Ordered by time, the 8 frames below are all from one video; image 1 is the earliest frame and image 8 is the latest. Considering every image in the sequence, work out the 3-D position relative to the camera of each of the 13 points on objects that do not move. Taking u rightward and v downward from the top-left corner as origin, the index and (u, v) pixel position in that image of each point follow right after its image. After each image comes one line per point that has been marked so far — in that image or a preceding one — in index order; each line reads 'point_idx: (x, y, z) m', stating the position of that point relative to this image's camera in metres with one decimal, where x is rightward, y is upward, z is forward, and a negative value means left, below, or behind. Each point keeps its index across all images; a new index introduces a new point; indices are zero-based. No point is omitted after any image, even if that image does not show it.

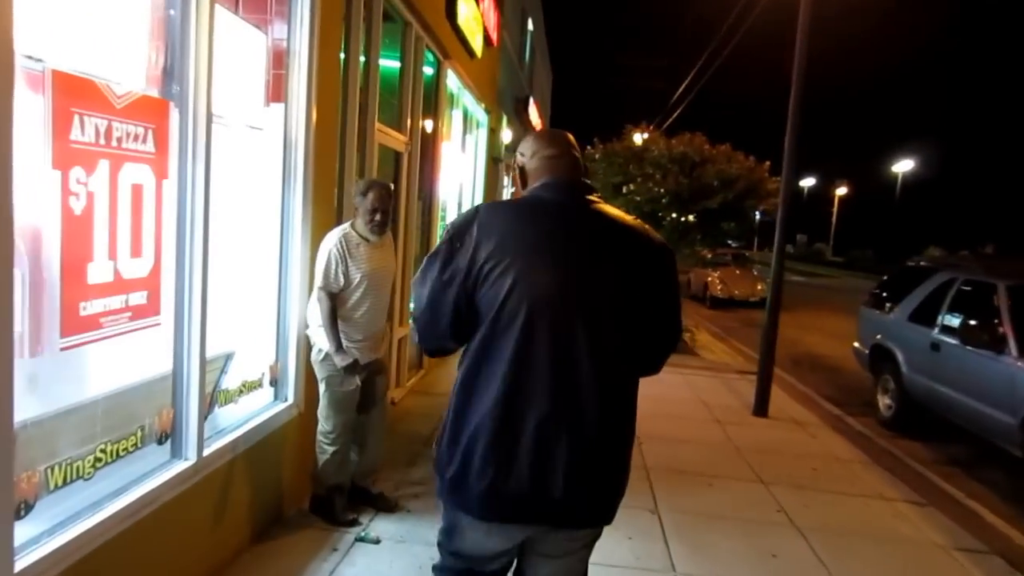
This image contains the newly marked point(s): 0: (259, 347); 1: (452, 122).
0: (-1.5, -0.4, +4.9) m
1: (-0.8, +2.1, +10.6) m
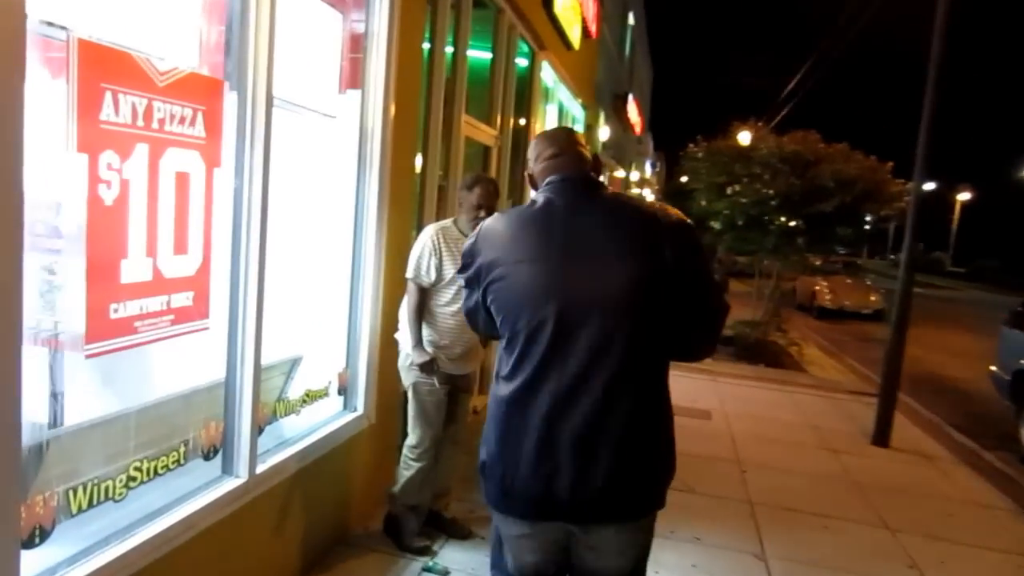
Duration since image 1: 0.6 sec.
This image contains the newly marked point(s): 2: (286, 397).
0: (-1.0, -0.4, +4.5) m
1: (+0.4, +2.1, +10.1) m
2: (-1.1, -0.6, +4.1) m
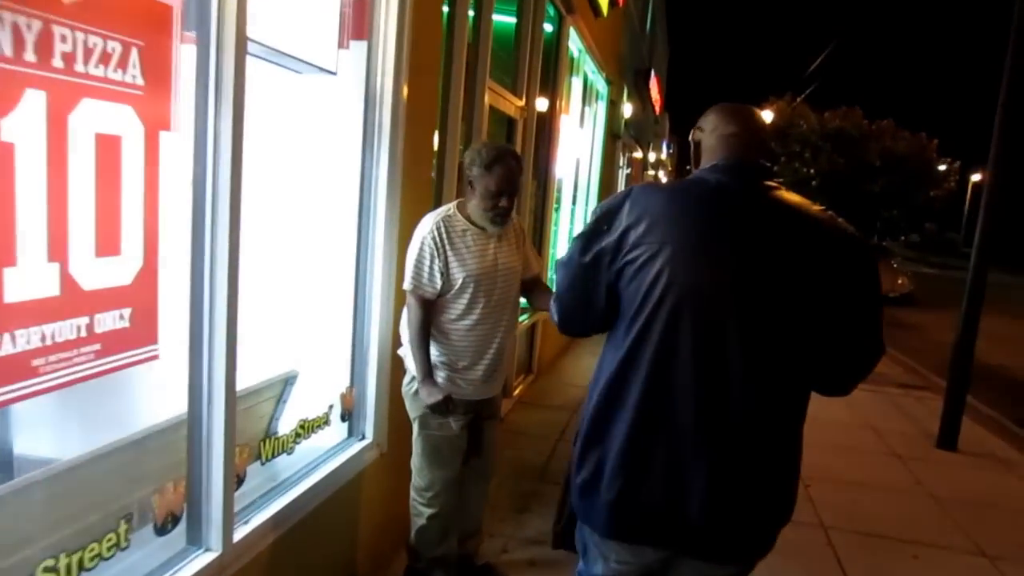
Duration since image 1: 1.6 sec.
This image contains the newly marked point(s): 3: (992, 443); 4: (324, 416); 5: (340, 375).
0: (-0.8, -0.4, +3.6) m
1: (+0.7, +2.2, +9.2) m
2: (-0.9, -0.6, +3.3) m
3: (+4.7, -1.5, +8.0) m
4: (-0.8, -0.6, +3.6) m
5: (-0.8, -0.4, +3.8) m
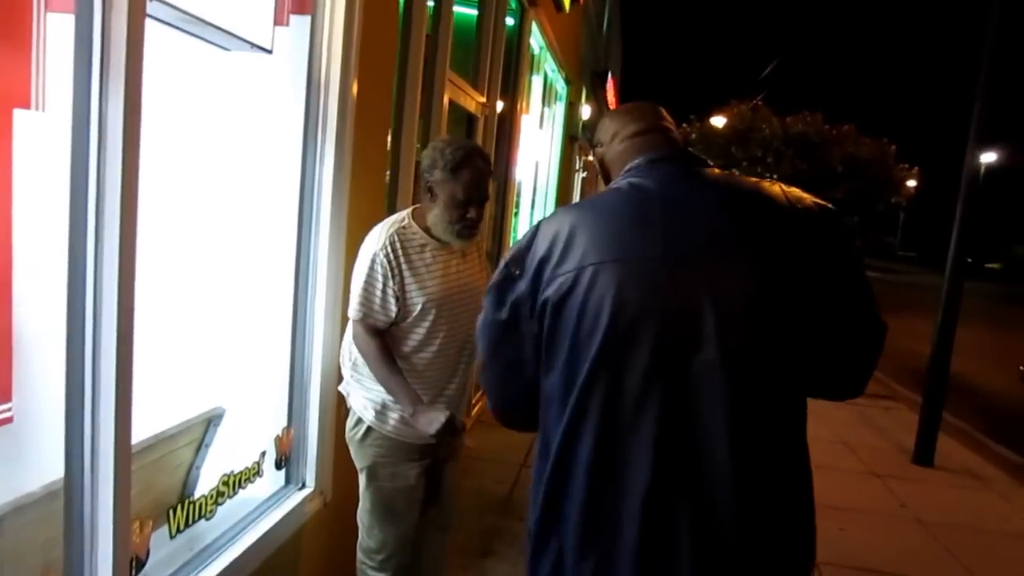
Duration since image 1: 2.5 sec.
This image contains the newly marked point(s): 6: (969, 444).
0: (-0.9, -0.4, +3.0) m
1: (+0.2, +2.1, +8.7) m
2: (-1.0, -0.7, +2.6) m
3: (+4.3, -1.6, +7.8) m
4: (-0.9, -0.6, +3.0) m
5: (-0.9, -0.5, +3.2) m
6: (+4.8, -1.7, +8.6) m
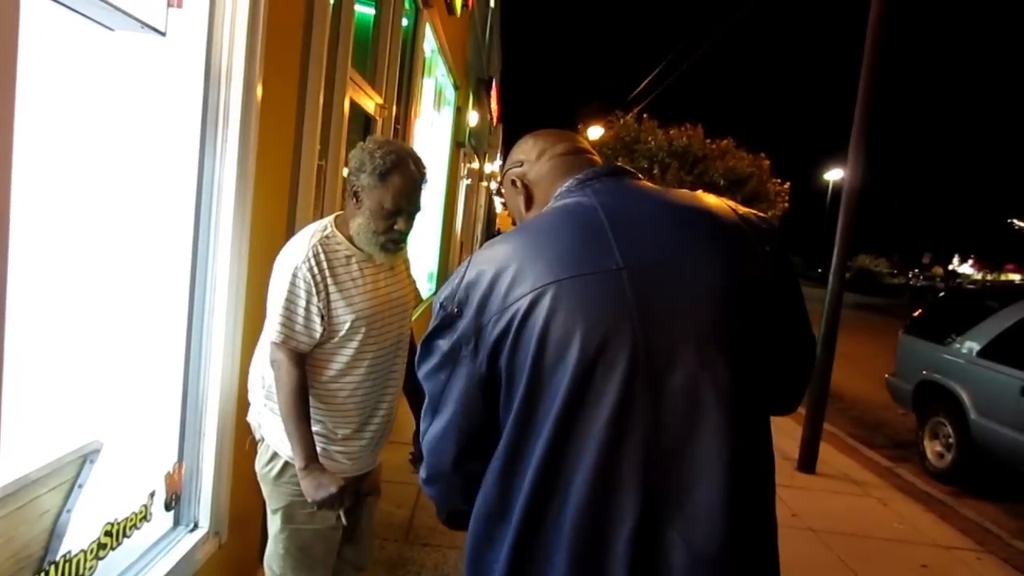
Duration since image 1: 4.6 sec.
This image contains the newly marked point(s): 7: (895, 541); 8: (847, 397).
0: (-1.2, -0.5, +2.6) m
1: (-0.9, +2.0, +8.4) m
2: (-1.2, -0.7, +2.2) m
3: (+3.3, -1.7, +8.1) m
4: (-1.2, -0.7, +2.6) m
5: (-1.2, -0.5, +2.8) m
6: (+3.6, -1.8, +9.0) m
7: (+2.8, -1.8, +6.0) m
8: (+4.9, -1.6, +12.1) m
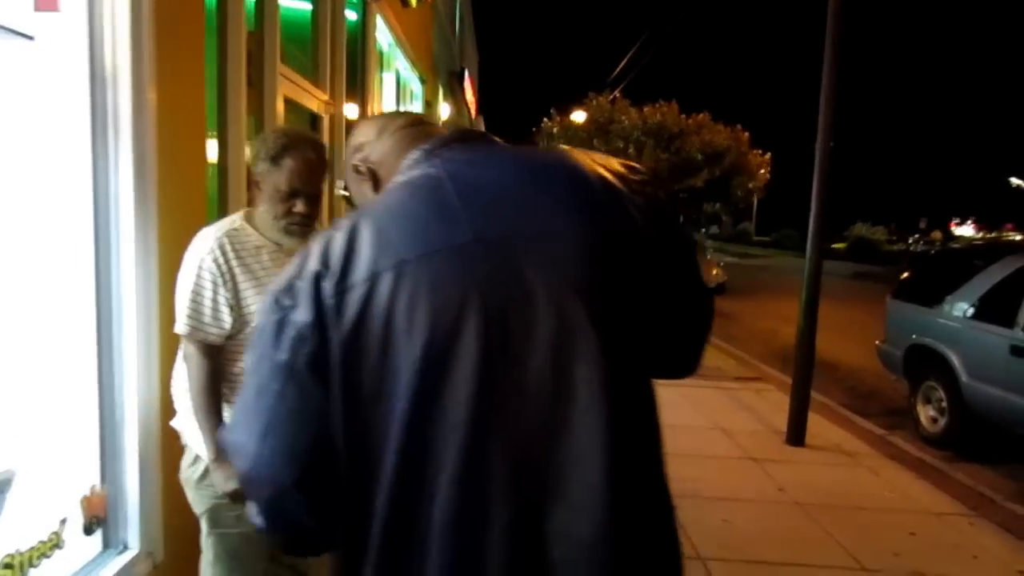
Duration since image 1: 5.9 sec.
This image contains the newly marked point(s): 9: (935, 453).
0: (-1.4, -0.6, +2.5) m
1: (-1.3, +2.0, +8.2) m
2: (-1.4, -0.8, +2.1) m
3: (+3.1, -1.4, +8.0) m
4: (-1.4, -0.7, +2.5) m
5: (-1.4, -0.6, +2.6) m
6: (+3.5, -1.4, +8.8) m
7: (+2.6, -1.6, +5.9) m
8: (+4.8, -1.1, +12.0) m
9: (+4.1, -1.6, +8.1) m
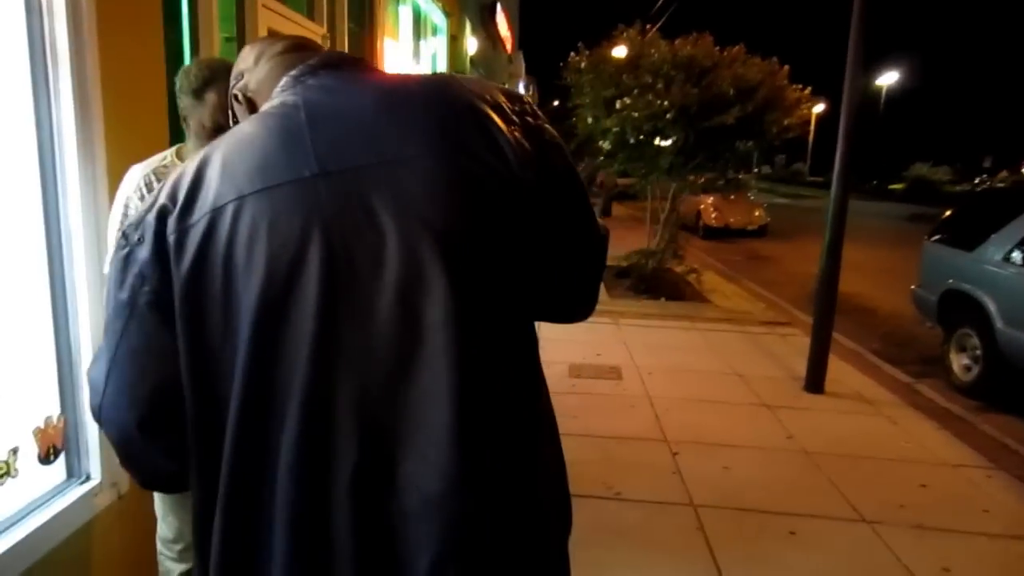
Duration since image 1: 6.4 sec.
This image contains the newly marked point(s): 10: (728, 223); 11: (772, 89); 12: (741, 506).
0: (-1.6, -0.4, +2.5) m
1: (-1.1, +2.6, +8.0) m
2: (-1.6, -0.6, +2.1) m
3: (+3.3, -0.9, +7.7) m
4: (-1.6, -0.6, +2.5) m
5: (-1.5, -0.4, +2.6) m
6: (+3.7, -0.8, +8.6) m
7: (+2.6, -1.2, +5.7) m
8: (+5.1, -0.3, +11.6) m
9: (+4.3, -1.1, +7.8) m
10: (+5.1, +1.5, +19.5) m
11: (+3.3, +2.6, +10.6) m
12: (+1.3, -1.3, +4.6) m
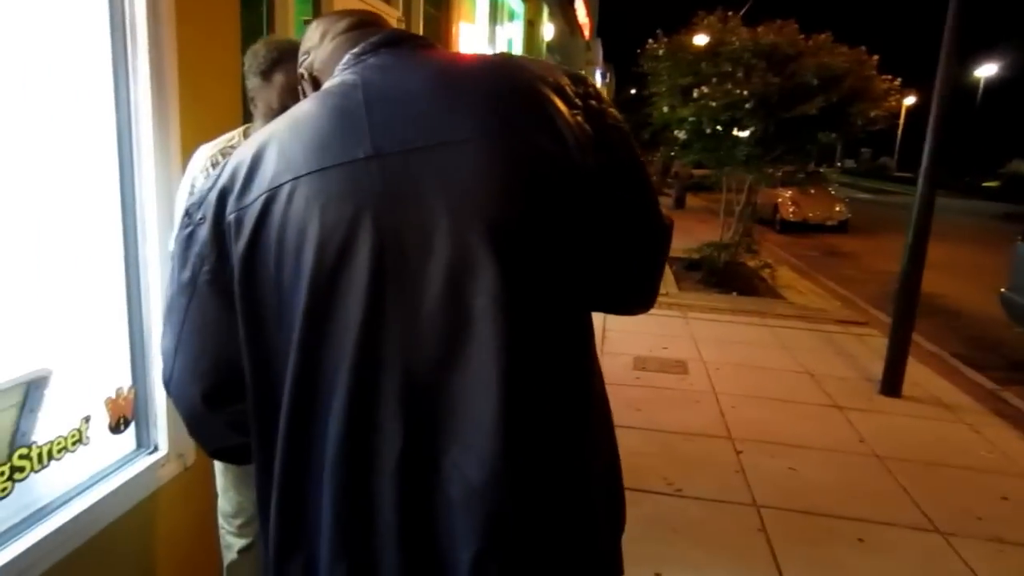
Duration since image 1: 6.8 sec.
0: (-1.4, -0.3, +2.6) m
1: (-0.4, +2.8, +8.0) m
2: (-1.5, -0.5, +2.2) m
3: (+3.8, -0.9, +7.4) m
4: (-1.4, -0.5, +2.6) m
5: (-1.4, -0.3, +2.7) m
6: (+4.3, -0.9, +8.2) m
7: (+3.1, -1.2, +5.4) m
8: (+6.1, -0.4, +11.1) m
9: (+4.9, -1.1, +7.4) m
10: (+6.8, +1.6, +19.0) m
11: (+4.3, +2.6, +10.2) m
12: (+1.6, -1.2, +4.5) m
